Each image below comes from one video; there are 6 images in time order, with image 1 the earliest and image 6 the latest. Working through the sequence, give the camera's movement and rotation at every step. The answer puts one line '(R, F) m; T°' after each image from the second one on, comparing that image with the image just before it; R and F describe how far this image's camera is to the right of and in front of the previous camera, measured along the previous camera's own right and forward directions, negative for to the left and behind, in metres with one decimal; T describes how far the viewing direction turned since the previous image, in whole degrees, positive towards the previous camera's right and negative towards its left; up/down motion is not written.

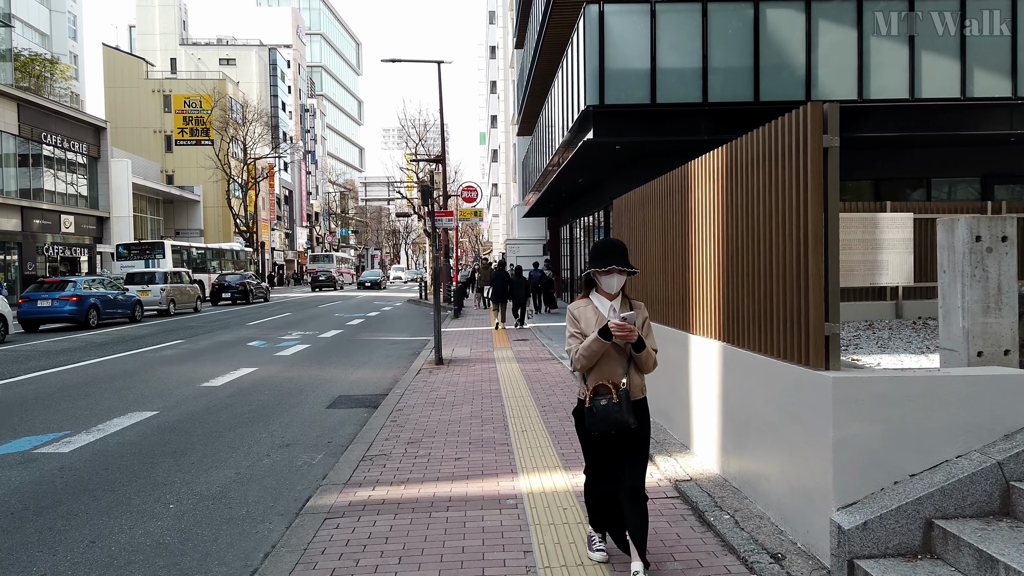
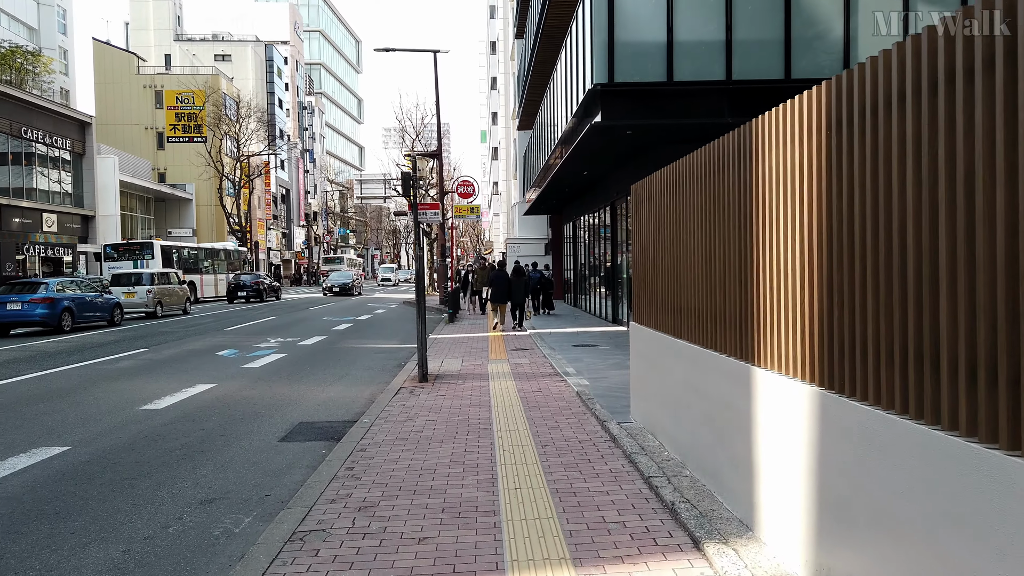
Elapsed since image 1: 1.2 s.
(+0.1, +1.8) m; 0°
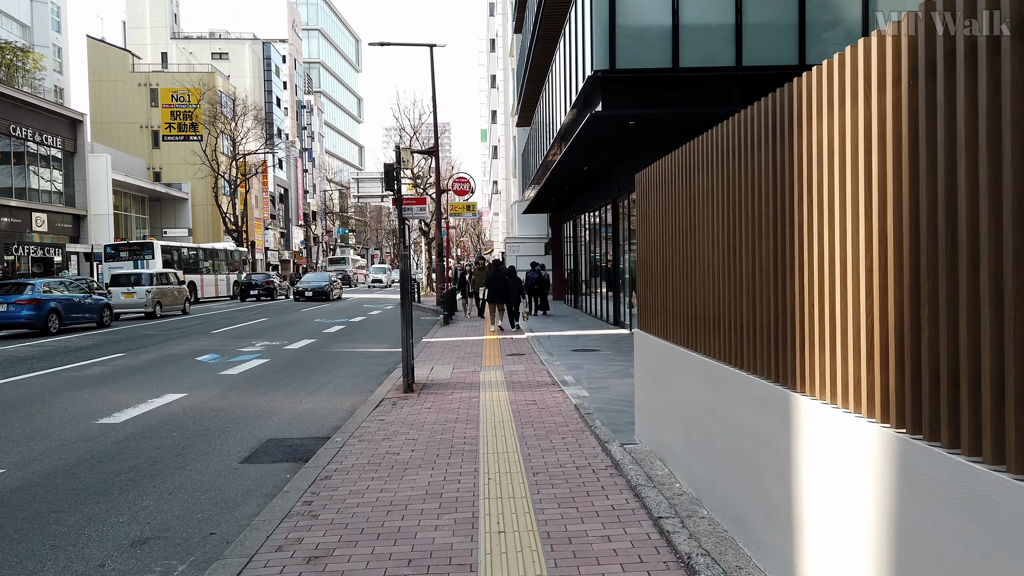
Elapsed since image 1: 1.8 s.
(+0.1, +0.9) m; 0°
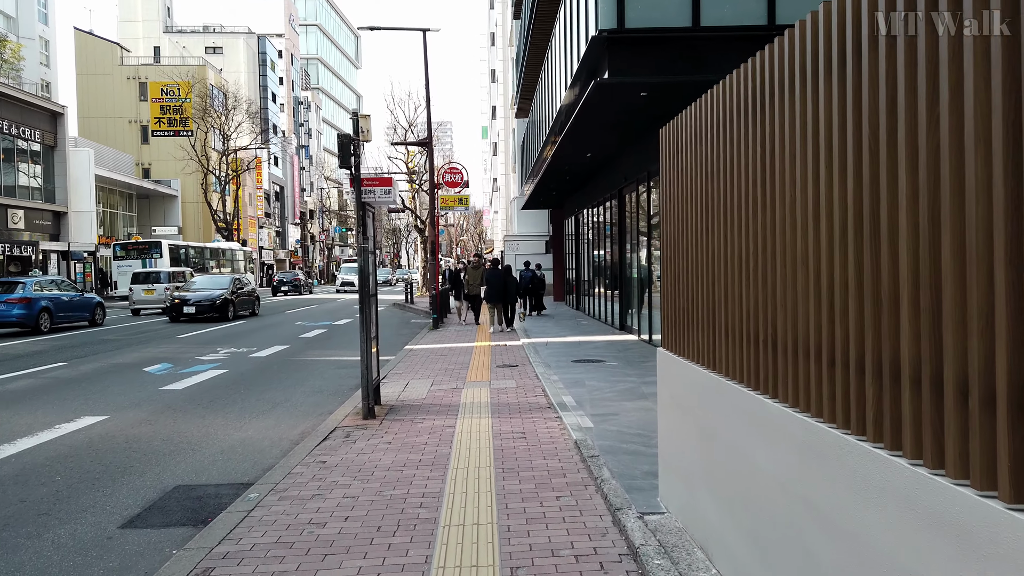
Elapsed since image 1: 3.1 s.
(+0.2, +1.9) m; 0°
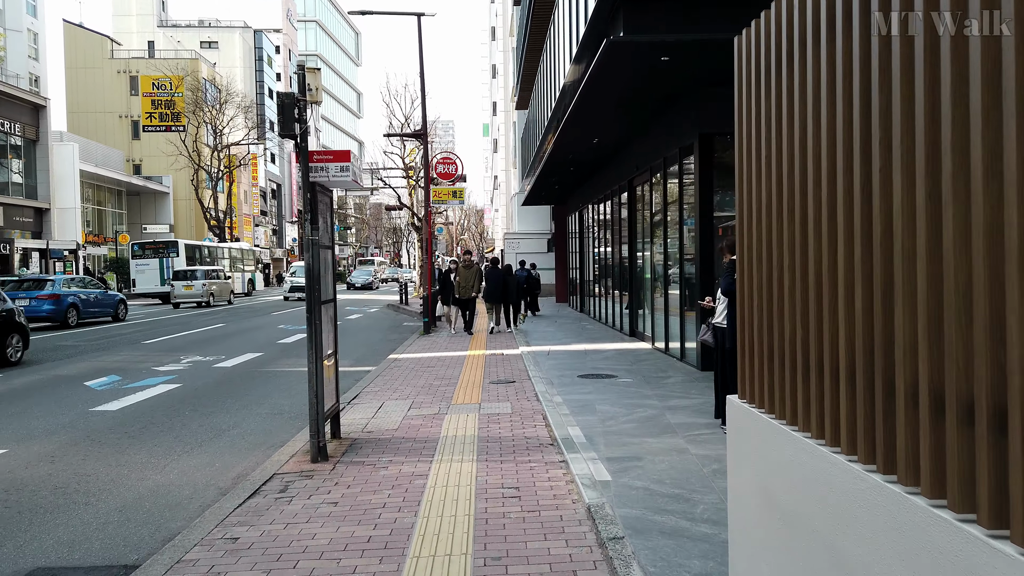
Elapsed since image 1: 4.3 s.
(+0.1, +1.8) m; 0°
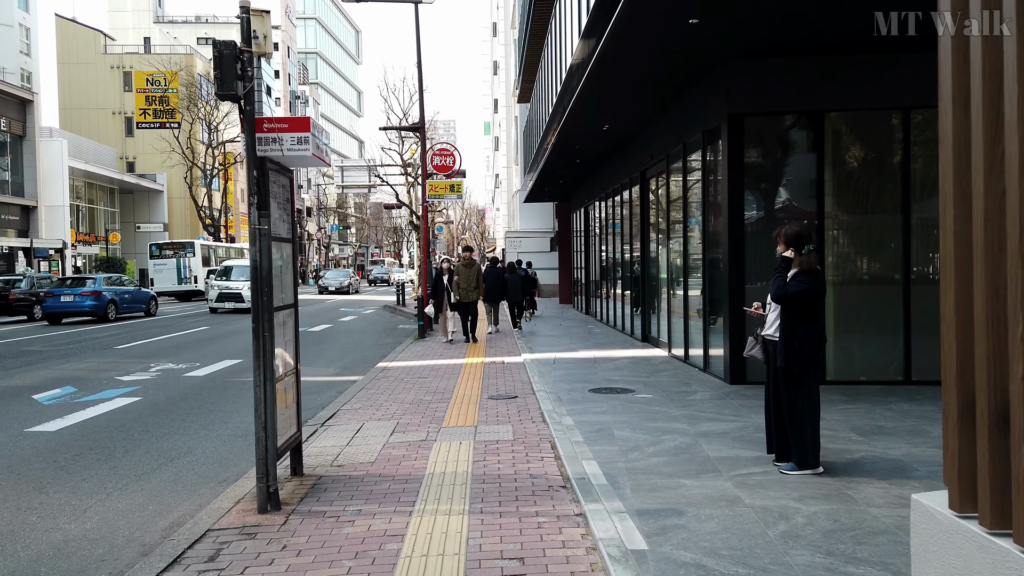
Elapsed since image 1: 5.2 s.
(0.0, +1.3) m; 0°
